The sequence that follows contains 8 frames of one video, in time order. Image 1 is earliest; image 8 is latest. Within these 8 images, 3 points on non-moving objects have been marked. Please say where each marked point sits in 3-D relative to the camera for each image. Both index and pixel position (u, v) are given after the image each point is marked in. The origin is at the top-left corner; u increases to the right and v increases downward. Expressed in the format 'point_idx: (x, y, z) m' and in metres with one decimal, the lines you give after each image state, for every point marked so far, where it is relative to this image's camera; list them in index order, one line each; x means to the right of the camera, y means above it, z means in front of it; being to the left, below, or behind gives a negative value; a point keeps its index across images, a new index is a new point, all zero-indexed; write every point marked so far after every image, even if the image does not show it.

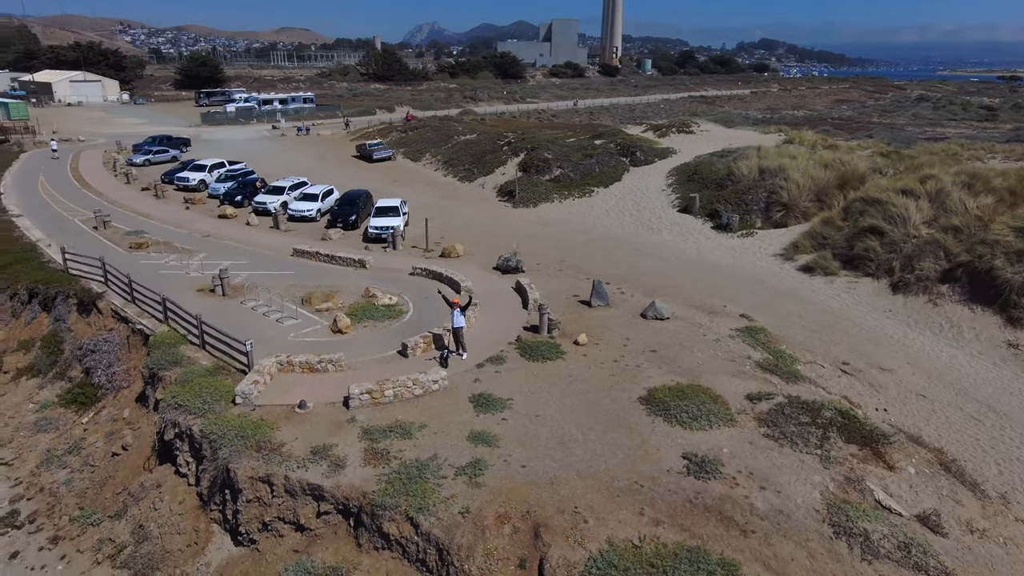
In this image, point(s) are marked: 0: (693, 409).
0: (+4.4, -3.0, +15.6) m
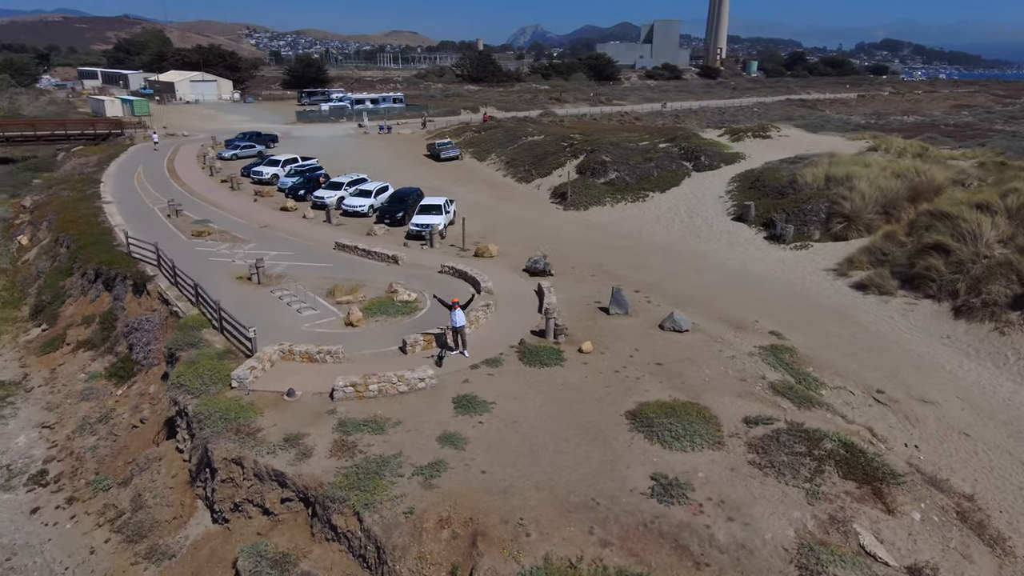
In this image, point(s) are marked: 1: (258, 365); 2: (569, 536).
0: (+3.8, -3.2, +14.7) m
1: (-6.7, -2.0, +16.9) m
2: (+1.0, -4.6, +11.7) m
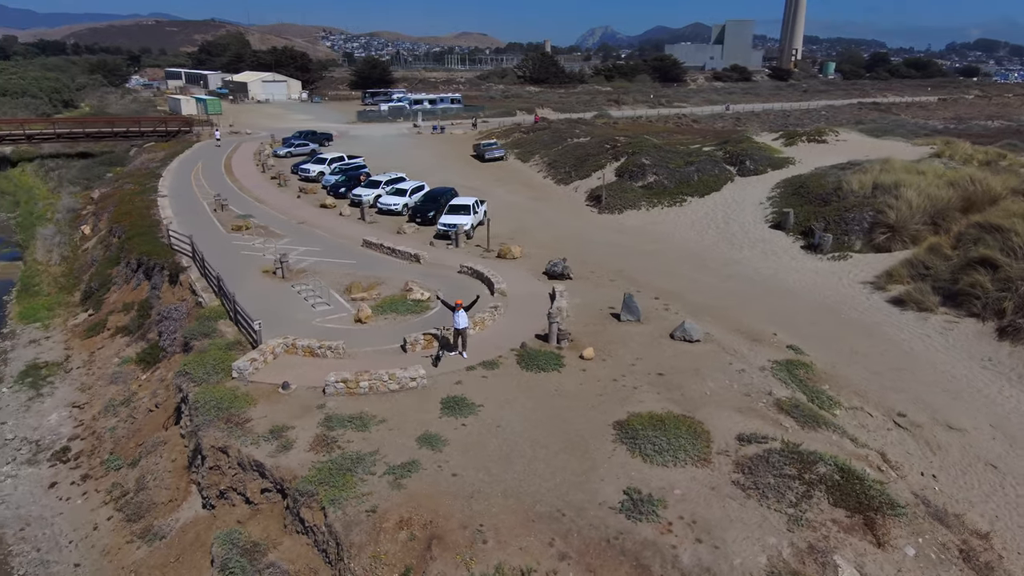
0: (+3.4, -3.4, +14.2) m
1: (-6.8, -1.9, +17.4) m
2: (+0.2, -4.6, +11.4) m
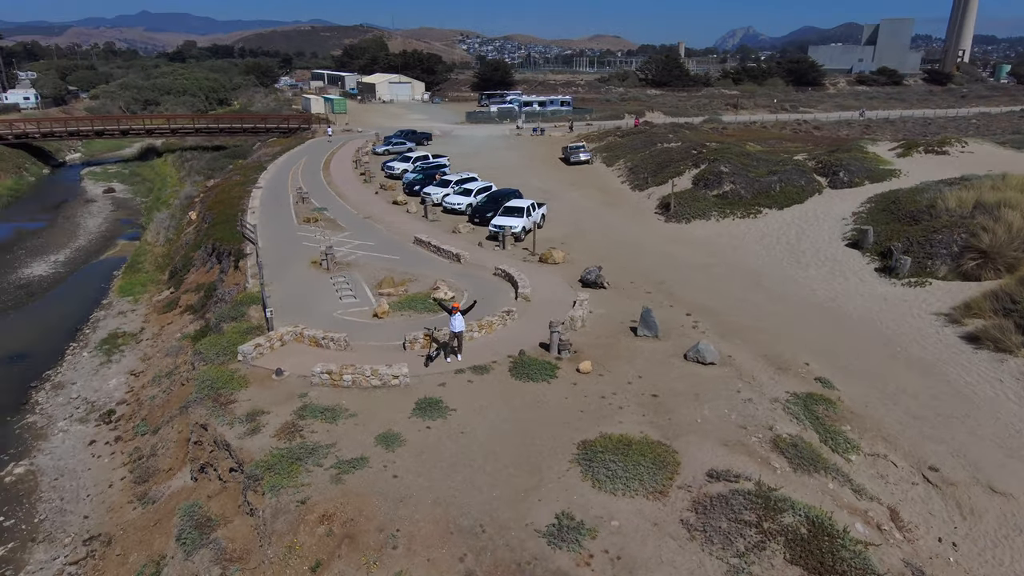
0: (+2.3, -3.7, +13.3) m
1: (-7.0, -1.6, +18.3) m
2: (-1.4, -4.7, +11.1) m
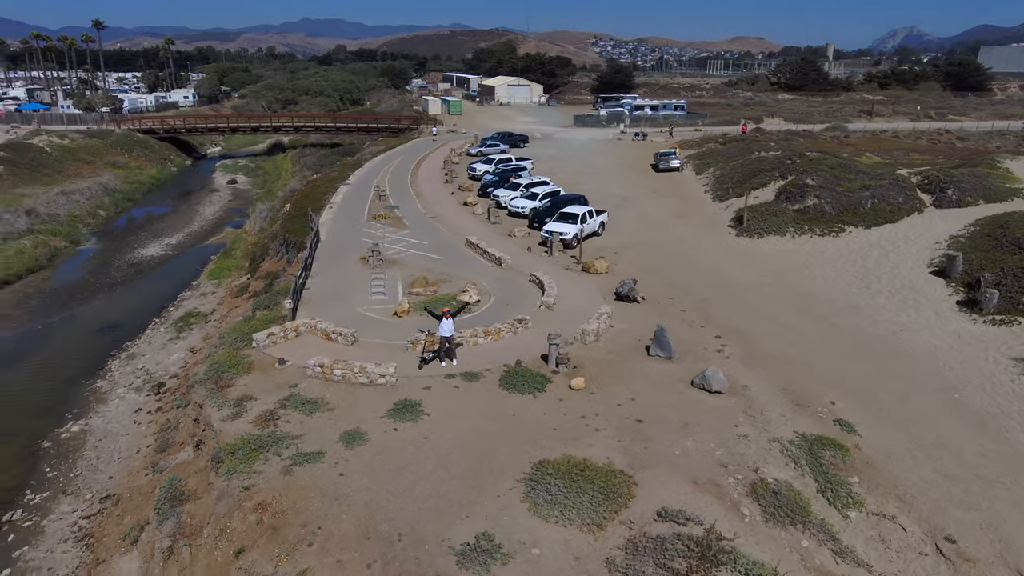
0: (+1.1, -4.1, +12.6) m
1: (-7.0, -1.4, +19.2) m
2: (-3.0, -4.8, +11.1) m
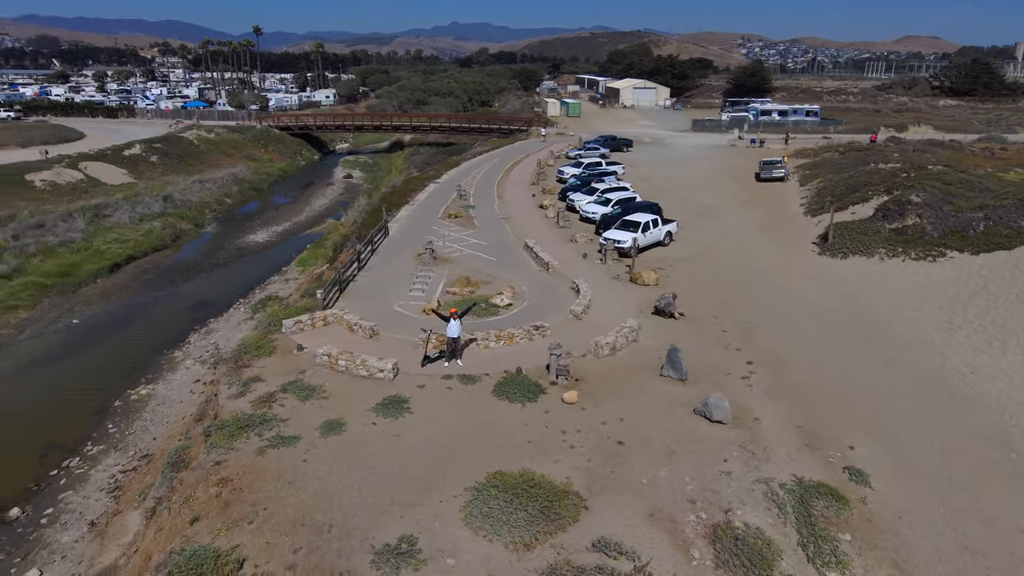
0: (-0.1, -4.2, +12.3) m
1: (-6.5, -1.1, +20.4) m
2: (-4.4, -4.7, +11.7) m
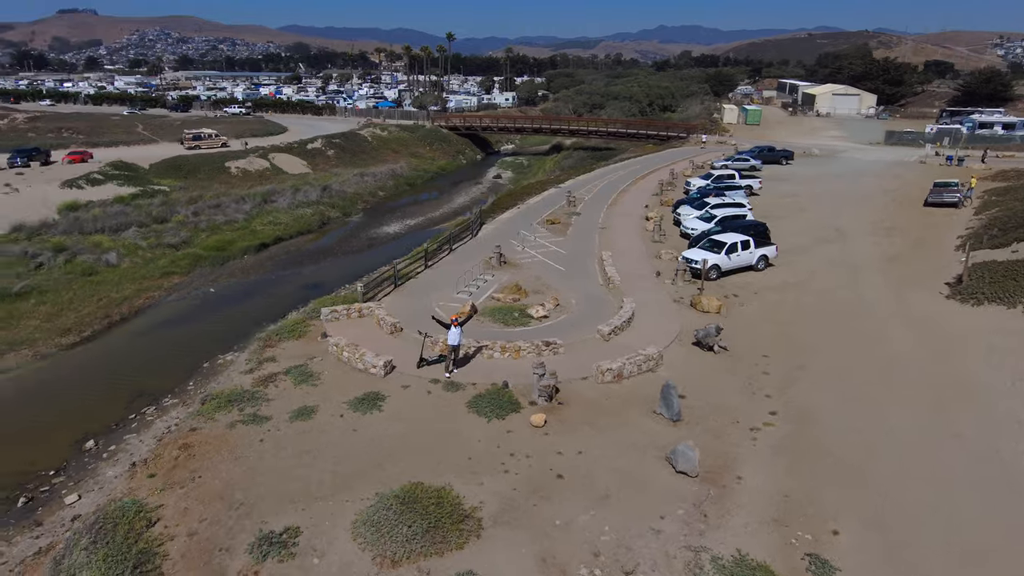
0: (-2.2, -4.4, +12.2) m
1: (-5.8, -0.8, +21.7) m
2: (-6.5, -4.4, +12.8) m
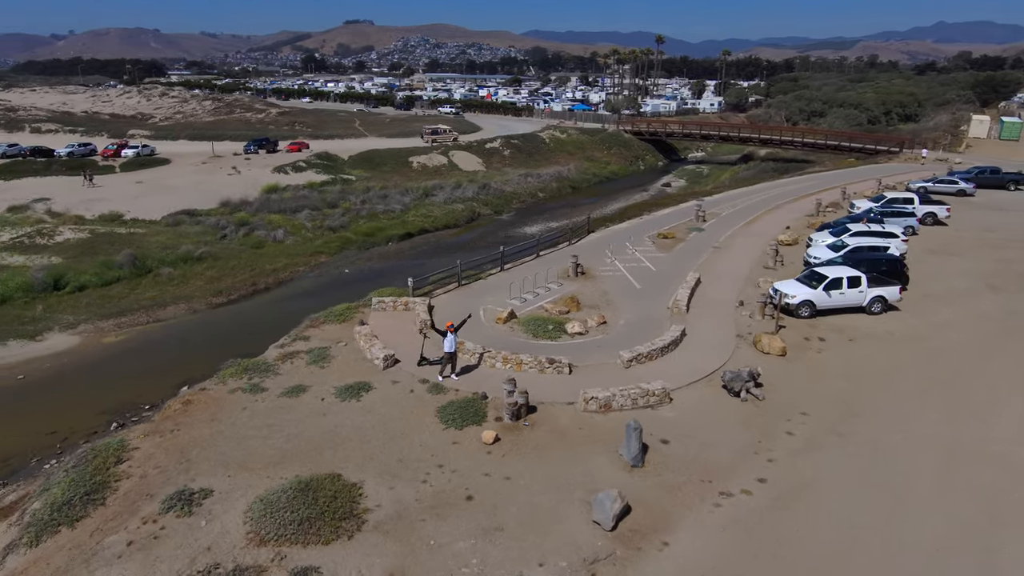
0: (-4.5, -4.3, +12.8) m
1: (-4.4, -0.5, +22.9) m
2: (-8.4, -3.9, +14.7) m
